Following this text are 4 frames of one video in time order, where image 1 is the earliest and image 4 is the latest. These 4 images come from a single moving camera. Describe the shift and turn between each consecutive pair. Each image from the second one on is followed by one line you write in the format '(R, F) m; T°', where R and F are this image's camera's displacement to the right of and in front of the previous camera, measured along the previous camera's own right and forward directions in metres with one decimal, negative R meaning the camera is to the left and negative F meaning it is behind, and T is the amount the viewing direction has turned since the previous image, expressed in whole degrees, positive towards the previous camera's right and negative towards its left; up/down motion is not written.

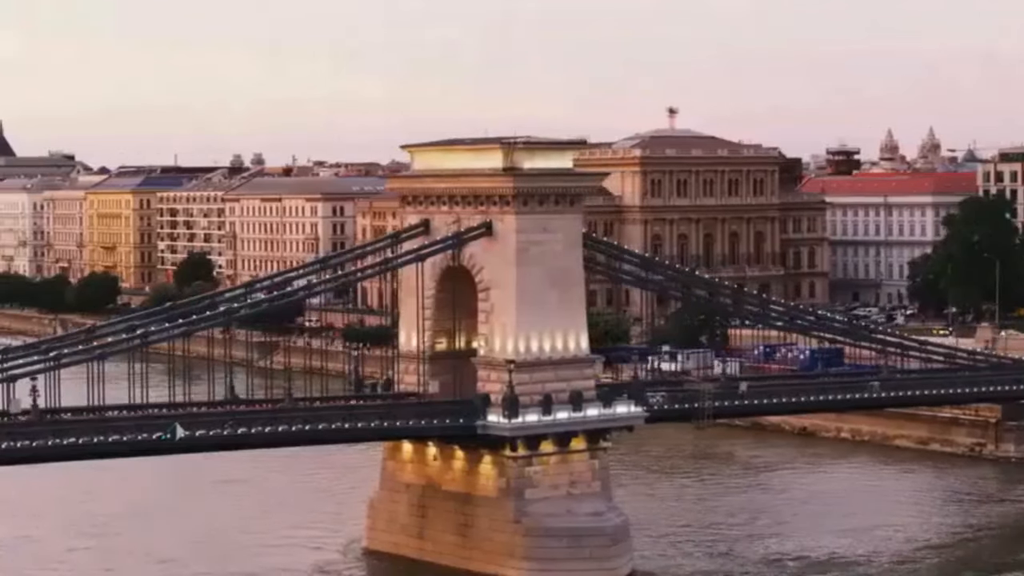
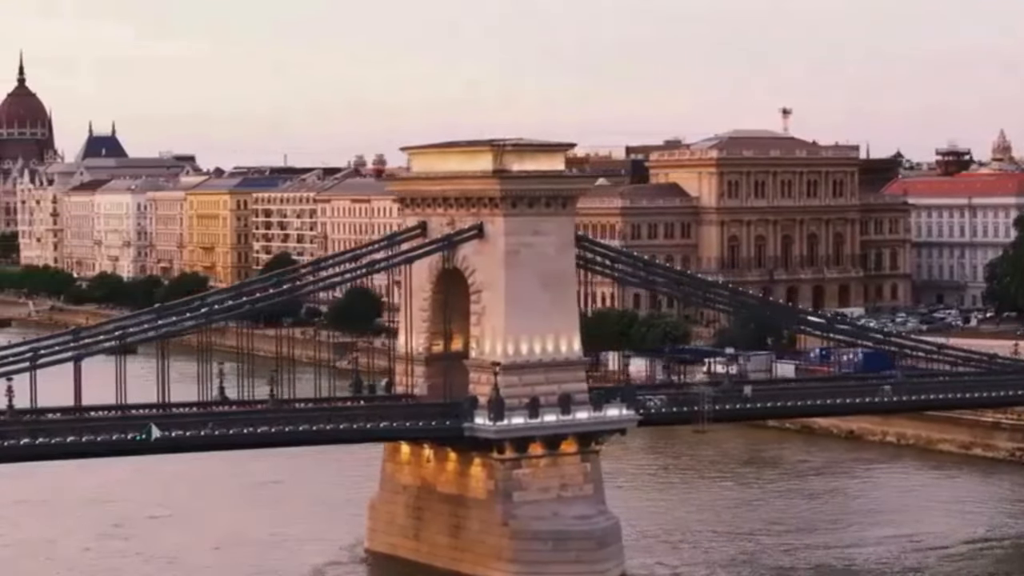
(+1.3, +0.1) m; -3°
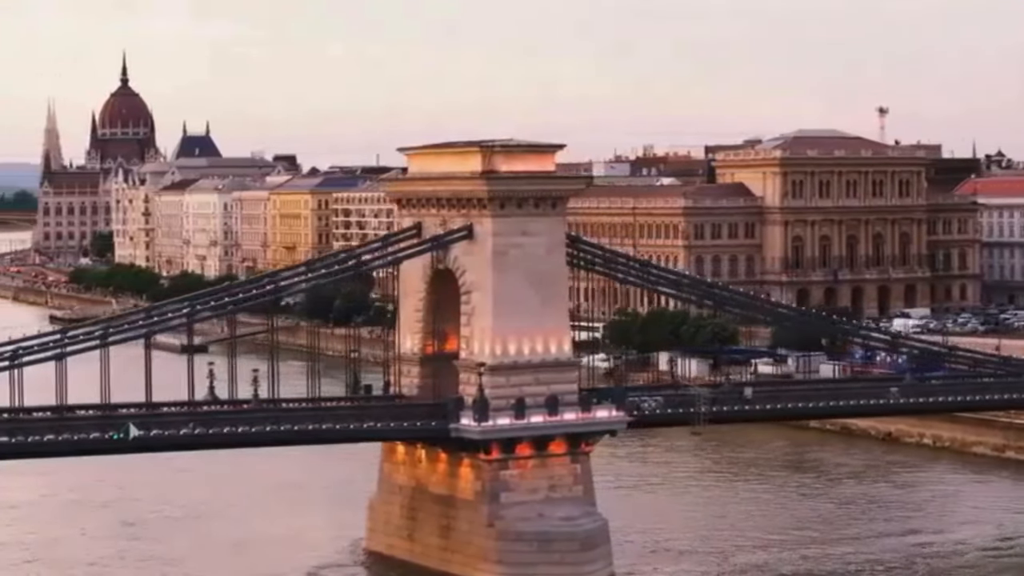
(+1.1, 0.0) m; -3°
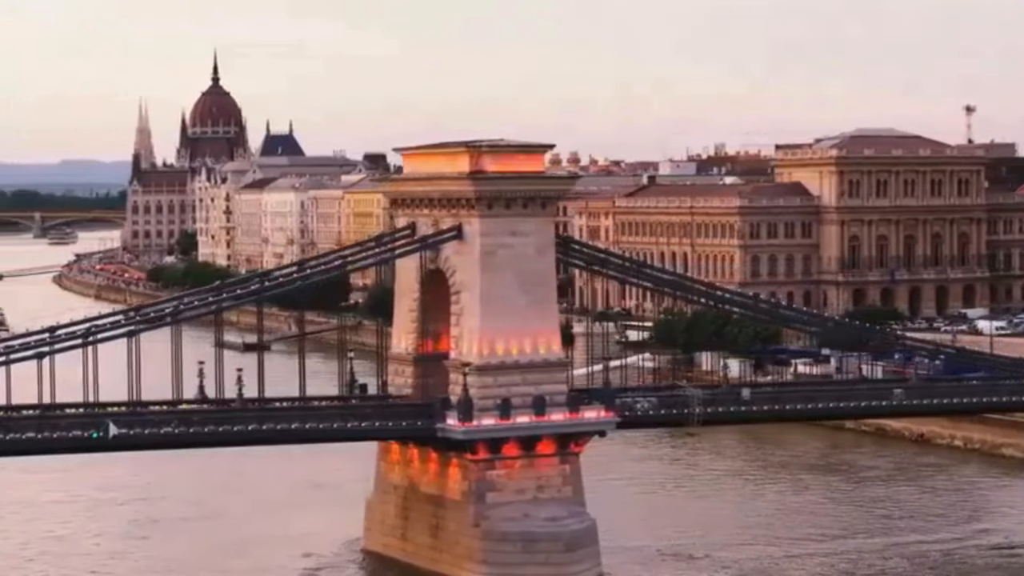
(+1.0, 0.0) m; -3°
